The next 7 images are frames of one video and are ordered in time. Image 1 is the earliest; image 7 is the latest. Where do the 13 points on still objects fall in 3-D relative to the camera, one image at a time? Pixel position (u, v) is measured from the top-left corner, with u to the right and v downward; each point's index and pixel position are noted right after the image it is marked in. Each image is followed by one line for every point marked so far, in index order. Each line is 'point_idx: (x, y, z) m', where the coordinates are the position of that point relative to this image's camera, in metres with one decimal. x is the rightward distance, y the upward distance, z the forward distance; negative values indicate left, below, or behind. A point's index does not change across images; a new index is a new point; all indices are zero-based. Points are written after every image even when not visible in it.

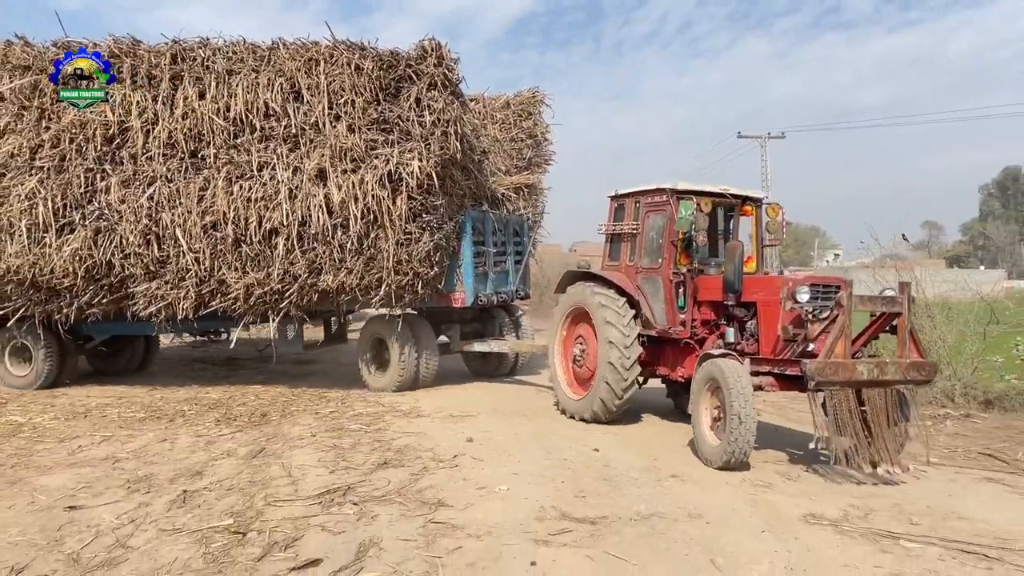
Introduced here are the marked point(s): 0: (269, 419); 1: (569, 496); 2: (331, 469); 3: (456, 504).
0: (-2.2, -1.2, +6.6) m
1: (+0.3, -1.2, +4.1) m
2: (-1.2, -1.2, +4.9) m
3: (-0.3, -1.2, +4.0) m
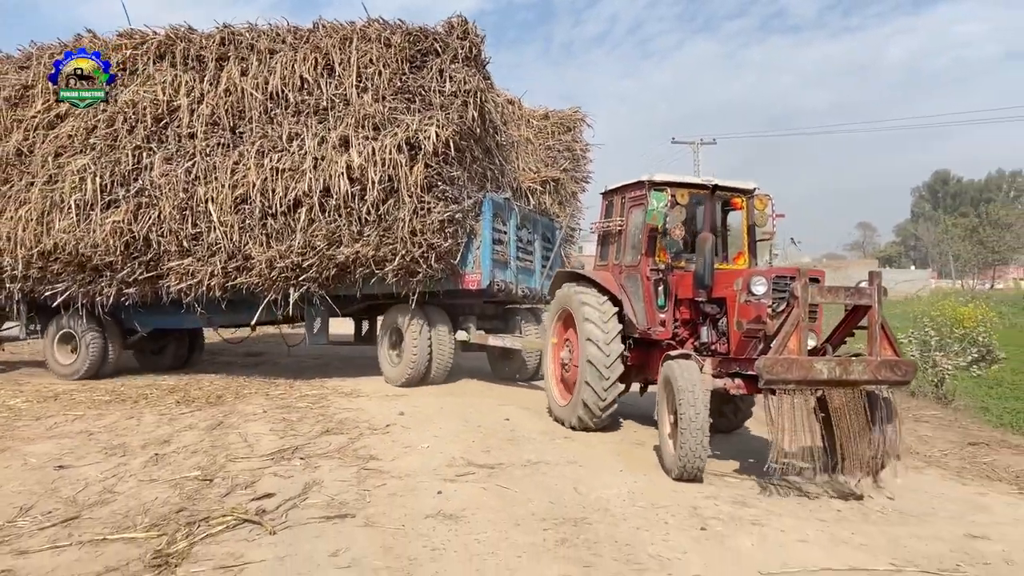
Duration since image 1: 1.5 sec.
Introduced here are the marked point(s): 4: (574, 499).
0: (-3.0, -1.1, +7.5) m
1: (-0.2, -1.2, +5.2) m
2: (-1.8, -1.2, +5.9) m
3: (-0.9, -1.2, +5.0) m
4: (+0.4, -1.2, +4.1) m
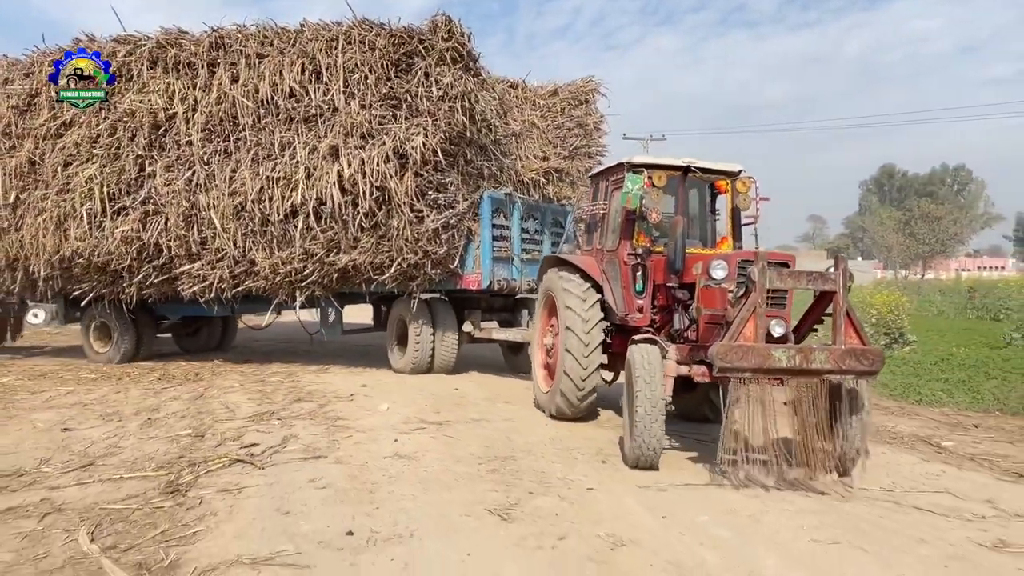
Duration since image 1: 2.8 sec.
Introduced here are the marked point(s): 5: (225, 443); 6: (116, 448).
0: (-3.6, -1.0, +8.3) m
1: (-0.7, -1.1, +6.2) m
2: (-2.3, -1.1, +6.7) m
3: (-1.3, -1.1, +6.0) m
4: (0.0, -1.1, +5.1) m
5: (-2.1, -1.1, +5.3) m
6: (-3.0, -1.2, +5.5) m
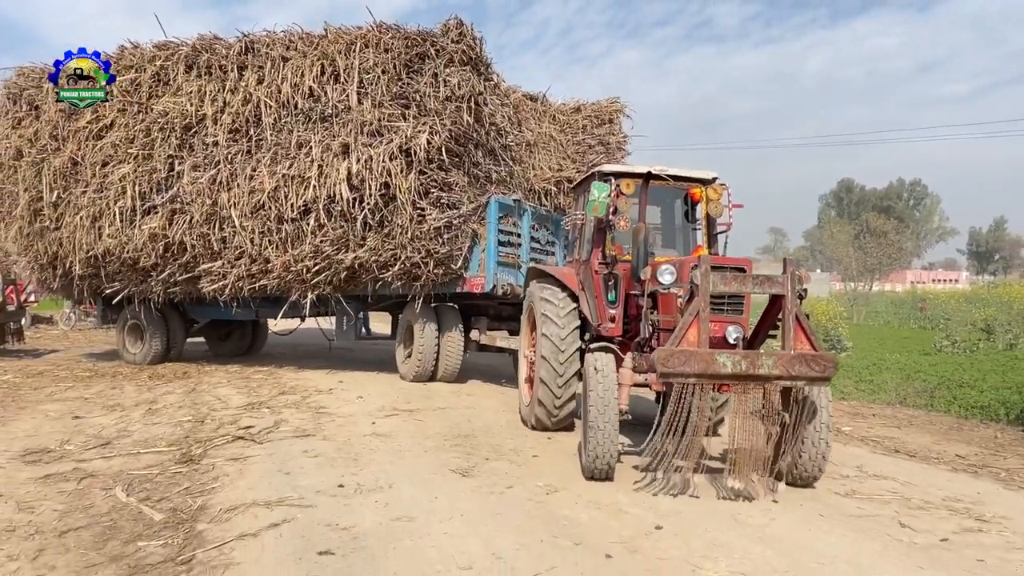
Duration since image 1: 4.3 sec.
0: (-4.0, -1.1, +9.1) m
1: (-1.1, -1.1, +7.0) m
2: (-2.7, -1.1, +7.6) m
3: (-1.7, -1.1, +6.8) m
4: (-0.4, -1.1, +6.0) m
5: (-2.4, -1.2, +6.1) m
6: (-3.3, -1.2, +6.2) m
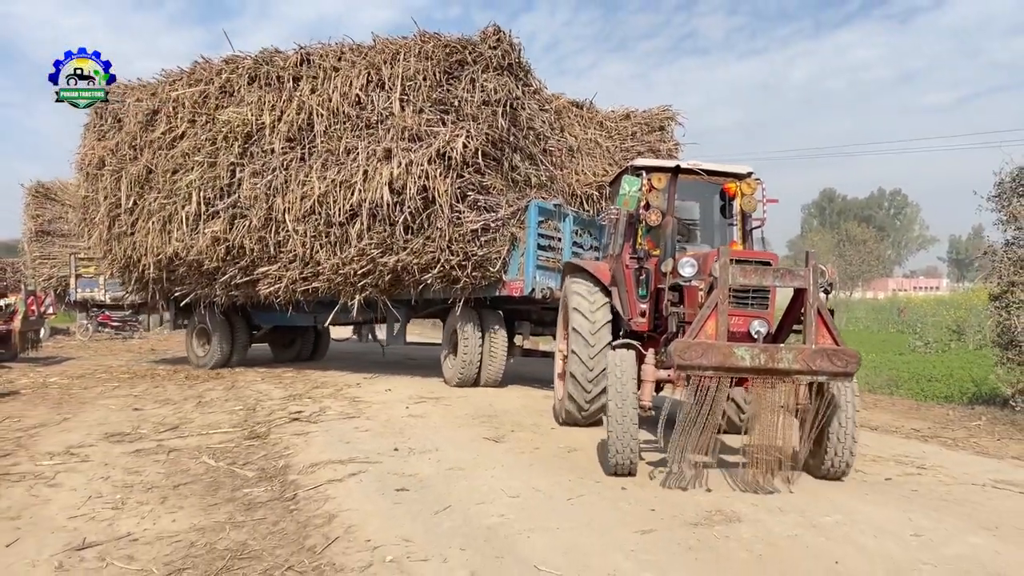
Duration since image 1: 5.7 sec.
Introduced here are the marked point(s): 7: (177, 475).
0: (-3.9, -1.2, +9.9) m
1: (-0.9, -1.1, +7.9) m
2: (-2.6, -1.2, +8.4) m
3: (-1.6, -1.1, +7.7) m
4: (-0.2, -1.1, +6.9) m
5: (-2.3, -1.2, +7.0) m
6: (-3.2, -1.3, +7.1) m
7: (-2.3, -1.3, +5.0) m
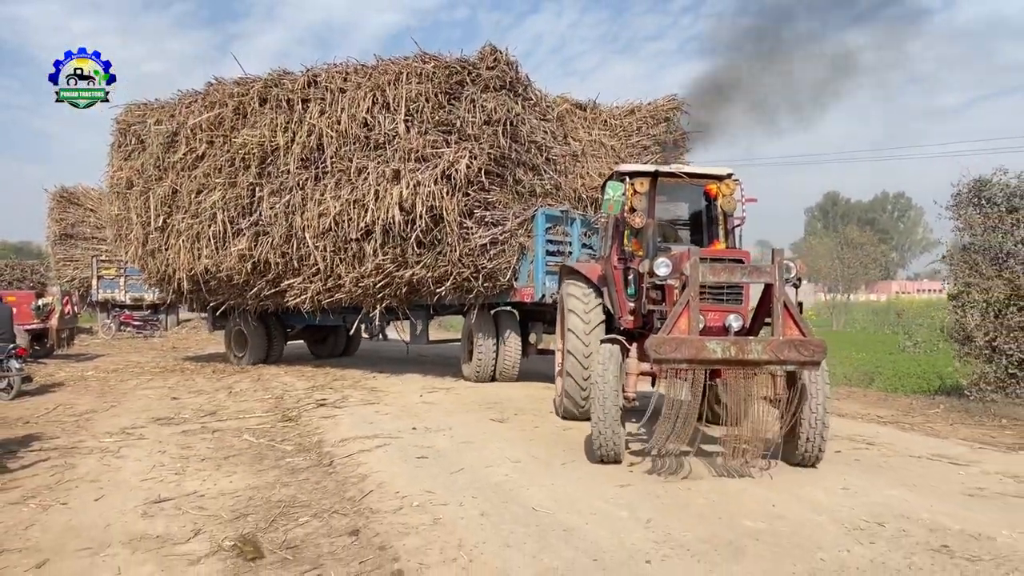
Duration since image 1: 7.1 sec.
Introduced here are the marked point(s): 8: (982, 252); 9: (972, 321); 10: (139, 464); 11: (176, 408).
0: (-3.9, -1.2, +10.7) m
1: (-0.9, -1.1, +8.7) m
2: (-2.6, -1.2, +9.2) m
3: (-1.5, -1.2, +8.5) m
4: (-0.2, -1.1, +7.7) m
5: (-2.2, -1.2, +7.8) m
6: (-3.1, -1.3, +7.9) m
7: (-2.3, -1.3, +5.8) m
8: (+5.1, +0.4, +7.9) m
9: (+4.9, -0.3, +7.8) m
10: (-2.7, -1.3, +5.3) m
11: (-3.6, -1.3, +7.8) m
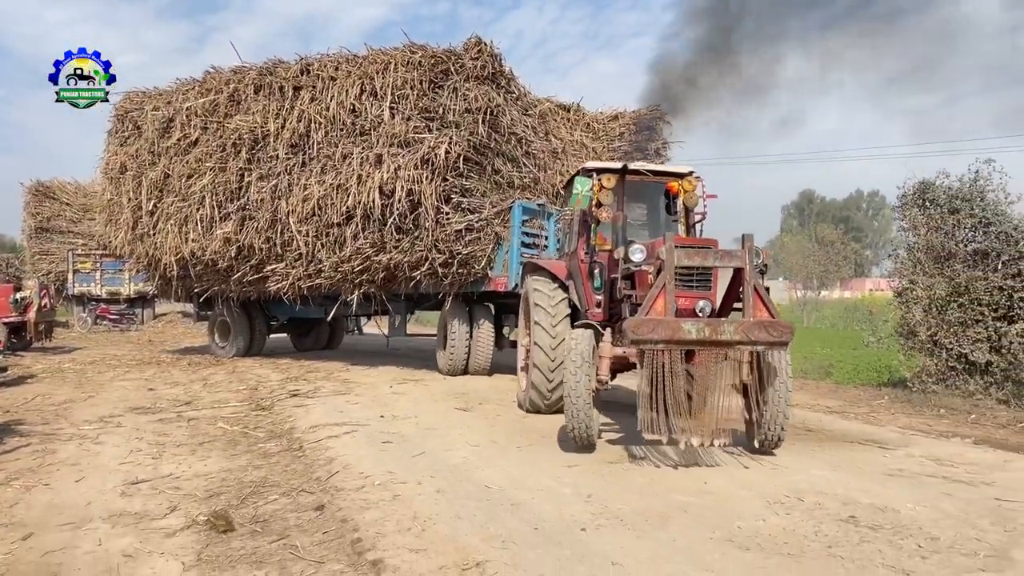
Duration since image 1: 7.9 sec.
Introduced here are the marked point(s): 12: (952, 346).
0: (-4.3, -1.1, +10.9) m
1: (-1.3, -1.1, +9.0) m
2: (-3.0, -1.1, +9.4) m
3: (-1.9, -1.1, +8.7) m
4: (-0.5, -1.1, +8.0) m
5: (-2.6, -1.1, +8.0) m
6: (-3.5, -1.2, +8.1) m
7: (-2.6, -1.2, +6.0) m
8: (+4.7, +0.4, +8.3) m
9: (+4.6, -0.3, +8.2) m
10: (-3.0, -1.2, +5.6) m
11: (-3.9, -1.2, +8.1) m
12: (+4.8, -0.6, +8.0) m
